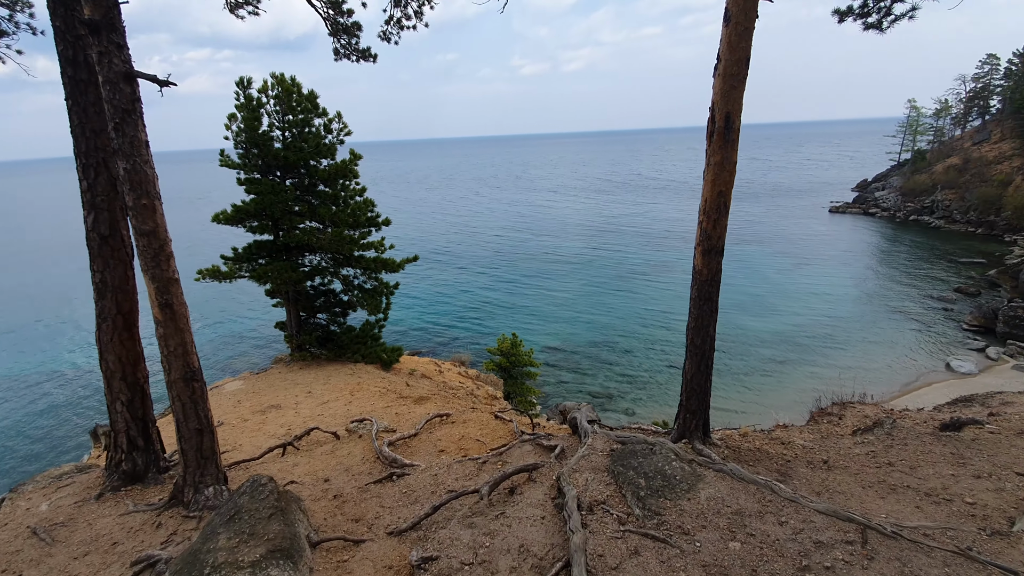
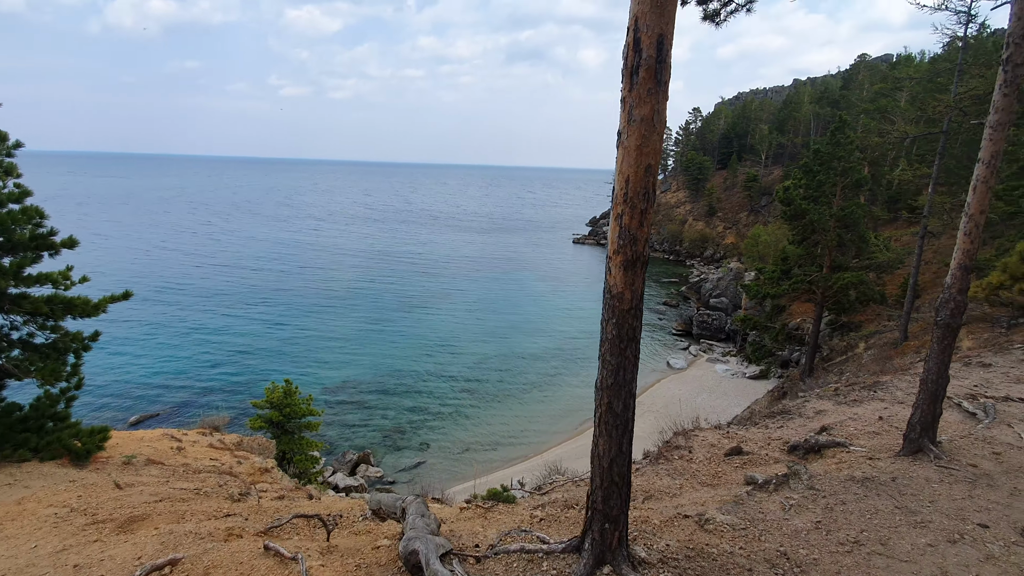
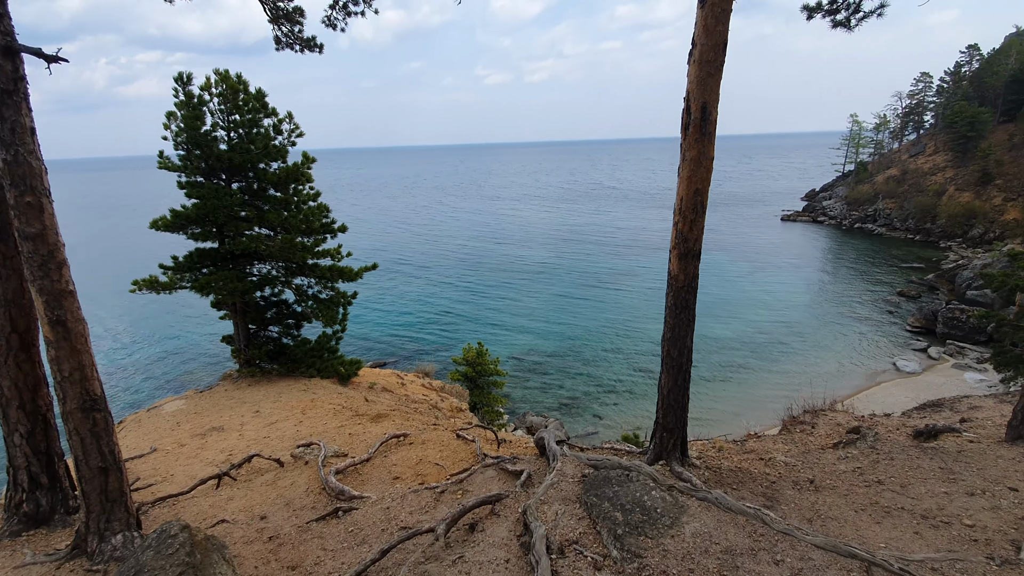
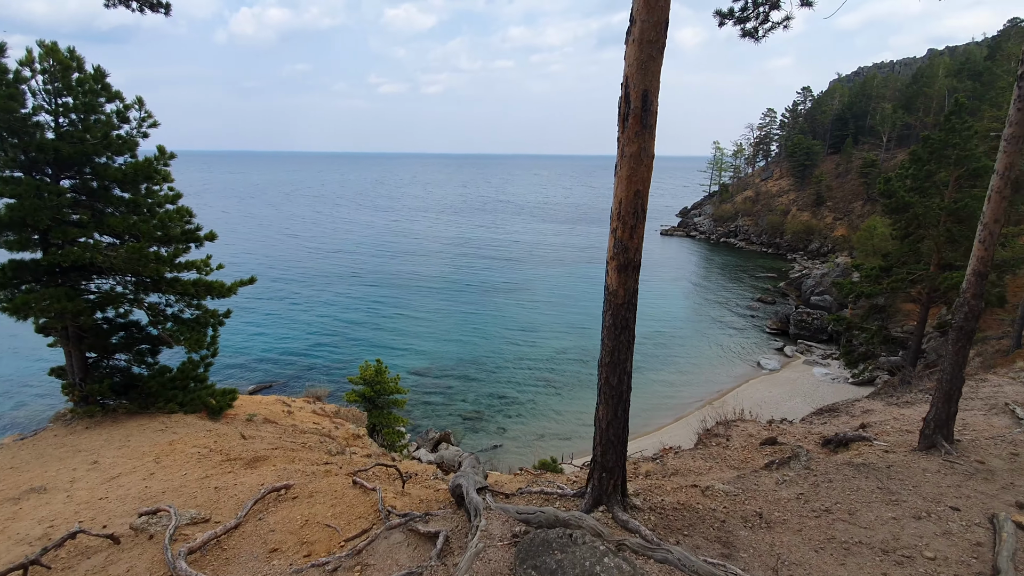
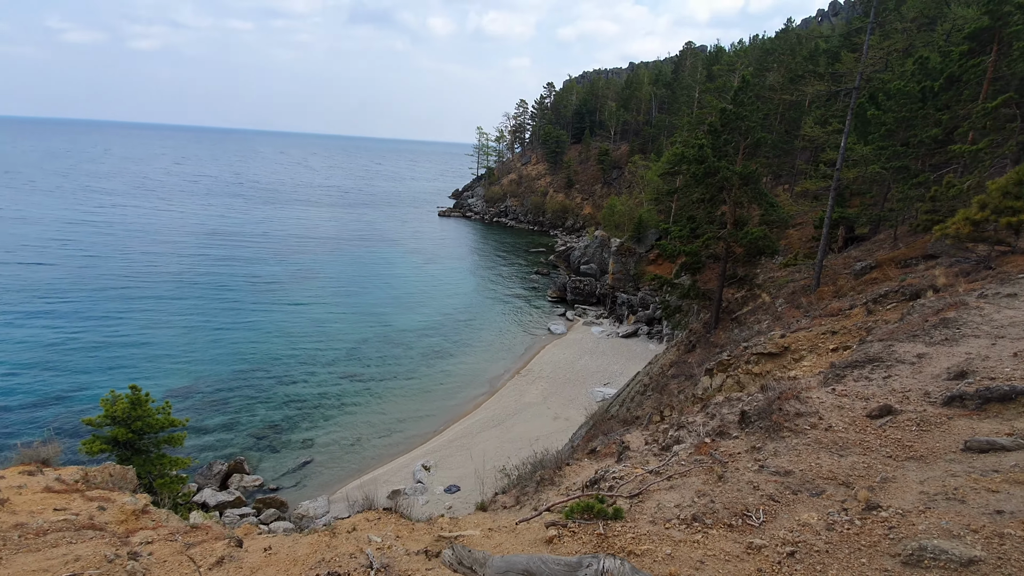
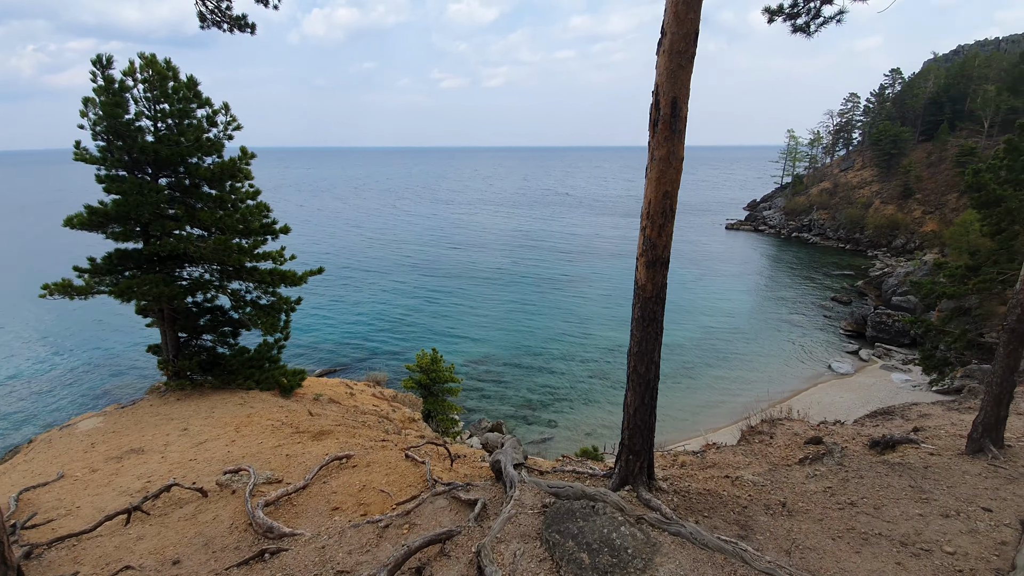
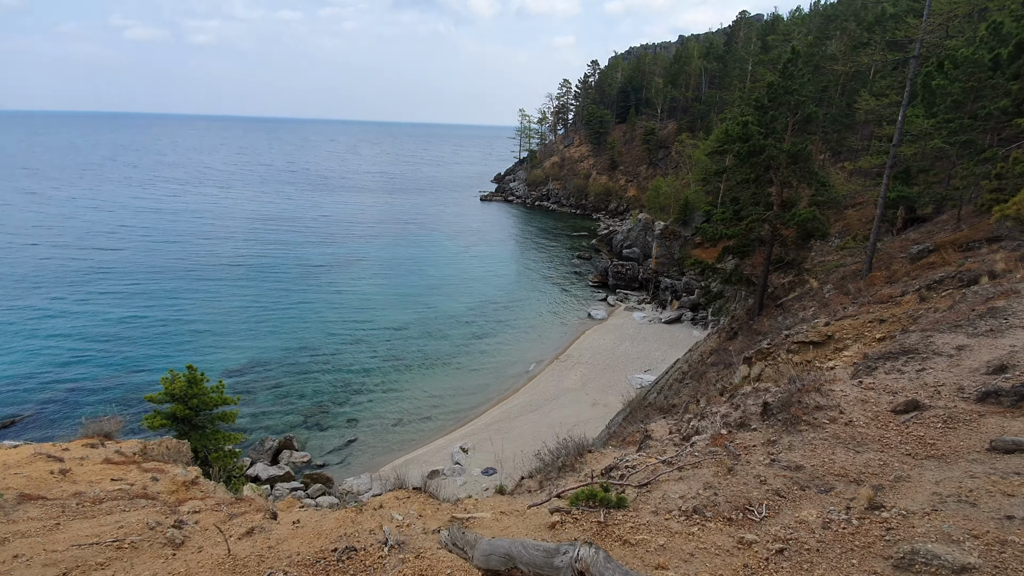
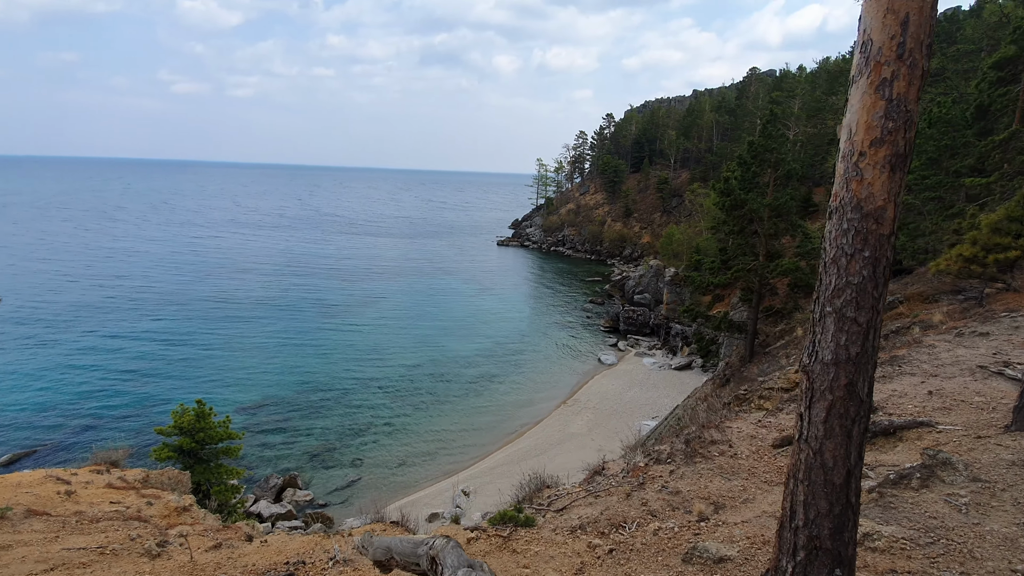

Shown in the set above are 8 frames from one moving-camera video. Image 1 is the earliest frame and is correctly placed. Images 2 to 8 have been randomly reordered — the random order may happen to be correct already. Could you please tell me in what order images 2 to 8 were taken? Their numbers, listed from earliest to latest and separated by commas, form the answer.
3, 6, 4, 2, 8, 7, 5
